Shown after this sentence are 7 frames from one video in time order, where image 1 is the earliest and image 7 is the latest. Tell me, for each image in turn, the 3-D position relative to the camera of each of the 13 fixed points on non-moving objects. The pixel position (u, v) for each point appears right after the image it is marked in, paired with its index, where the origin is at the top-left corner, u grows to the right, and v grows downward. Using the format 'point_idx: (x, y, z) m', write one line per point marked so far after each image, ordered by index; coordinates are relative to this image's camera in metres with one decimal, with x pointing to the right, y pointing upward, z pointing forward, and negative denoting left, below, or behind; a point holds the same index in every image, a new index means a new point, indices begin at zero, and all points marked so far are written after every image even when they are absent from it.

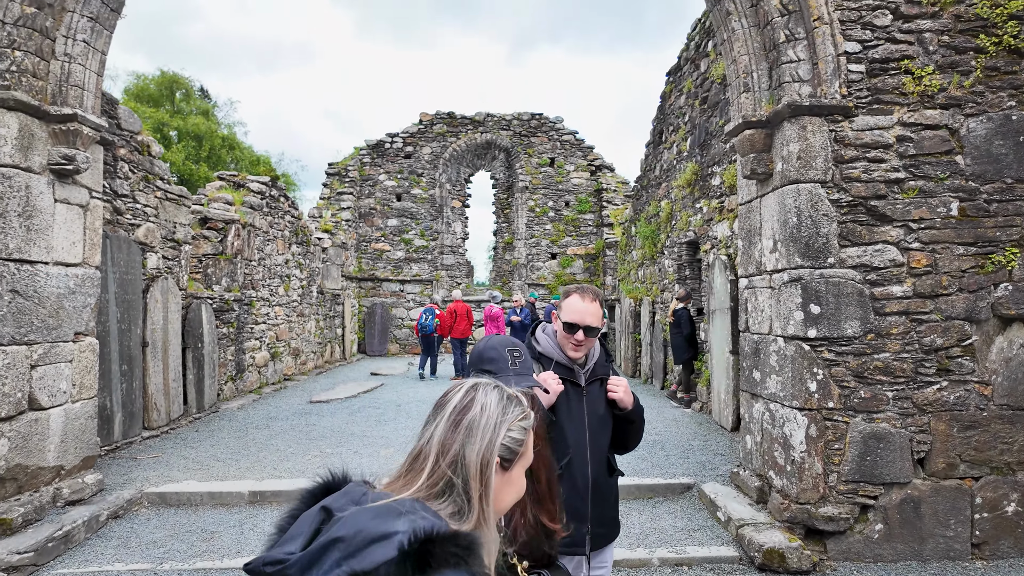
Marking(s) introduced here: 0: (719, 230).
0: (+2.0, +0.6, +5.7) m
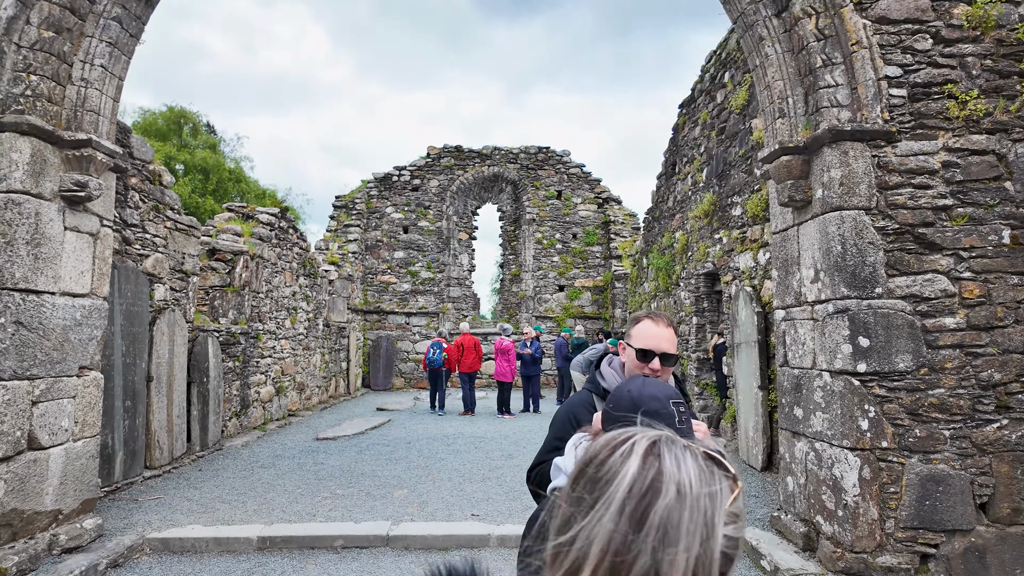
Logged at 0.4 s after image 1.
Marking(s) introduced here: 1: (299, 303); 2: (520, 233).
0: (+2.2, +0.2, +5.6) m
1: (-3.3, -0.2, +9.0) m
2: (+0.2, +1.3, +13.3) m
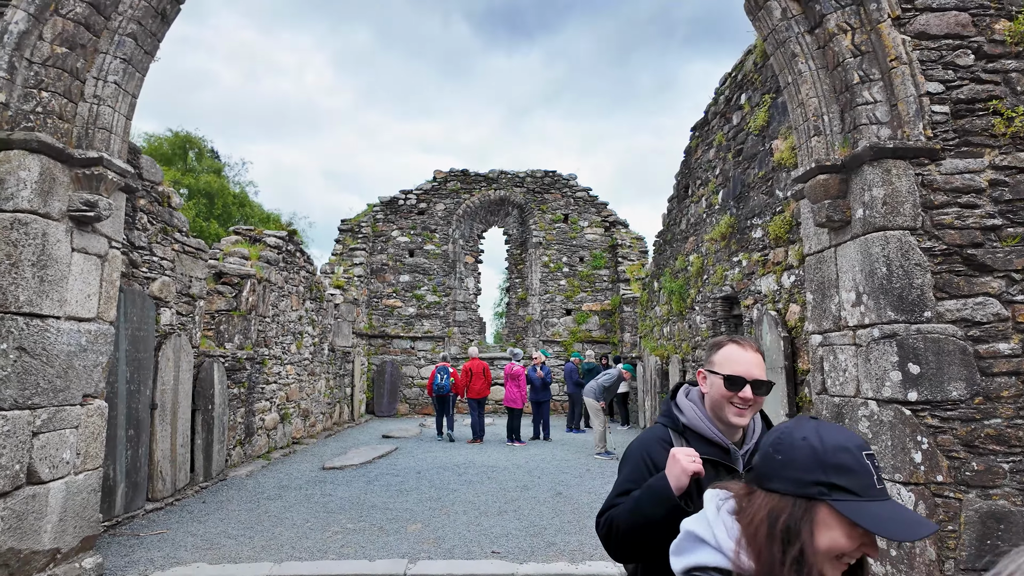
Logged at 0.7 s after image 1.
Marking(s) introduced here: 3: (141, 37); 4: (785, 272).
0: (+2.3, 0.0, +5.4) m
1: (-3.1, -0.6, +8.9) m
2: (+0.3, +0.7, +13.2) m
3: (-2.1, +1.5, +3.4) m
4: (+2.4, +0.1, +5.0) m
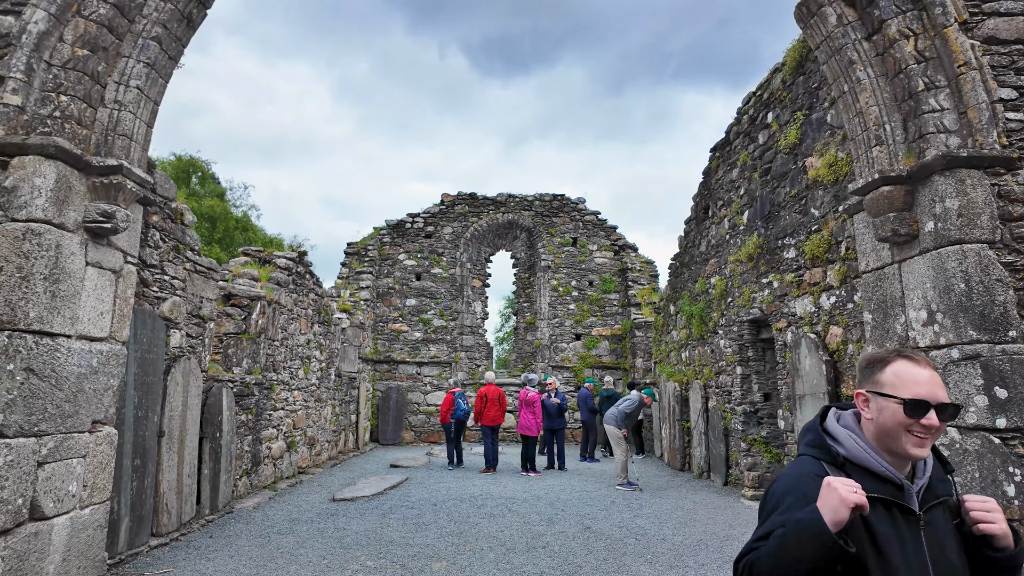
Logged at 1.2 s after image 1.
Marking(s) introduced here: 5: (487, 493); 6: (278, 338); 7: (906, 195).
0: (+2.6, -0.2, +5.2) m
1: (-2.9, -0.9, +8.6) m
2: (+0.5, +0.2, +13.0) m
3: (-1.9, +1.4, +3.2) m
4: (+2.6, 0.0, +4.8) m
5: (-0.3, -2.4, +6.7) m
6: (-2.9, -0.6, +7.2) m
7: (+2.0, +0.5, +3.0) m
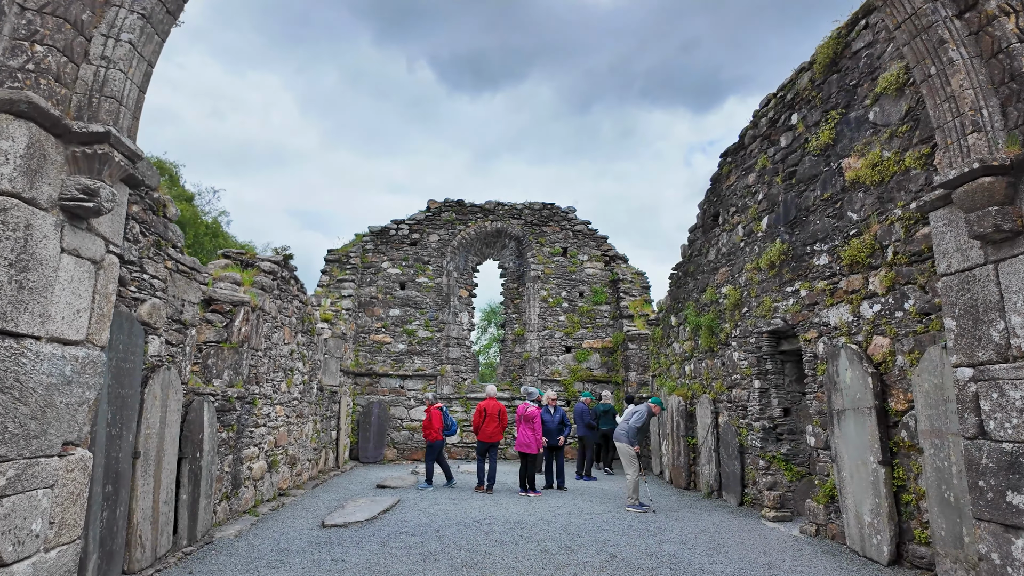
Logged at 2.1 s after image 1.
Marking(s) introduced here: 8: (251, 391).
0: (+2.7, -0.2, +4.9) m
1: (-3.0, -1.0, +8.0) m
2: (+0.3, -0.1, +12.6) m
3: (-1.6, +1.4, +2.7) m
4: (+2.8, -0.1, +4.5) m
5: (-0.2, -2.4, +6.2) m
6: (-2.8, -0.7, +6.6) m
7: (+2.3, +0.5, +2.7) m
8: (-2.8, -1.1, +6.3) m
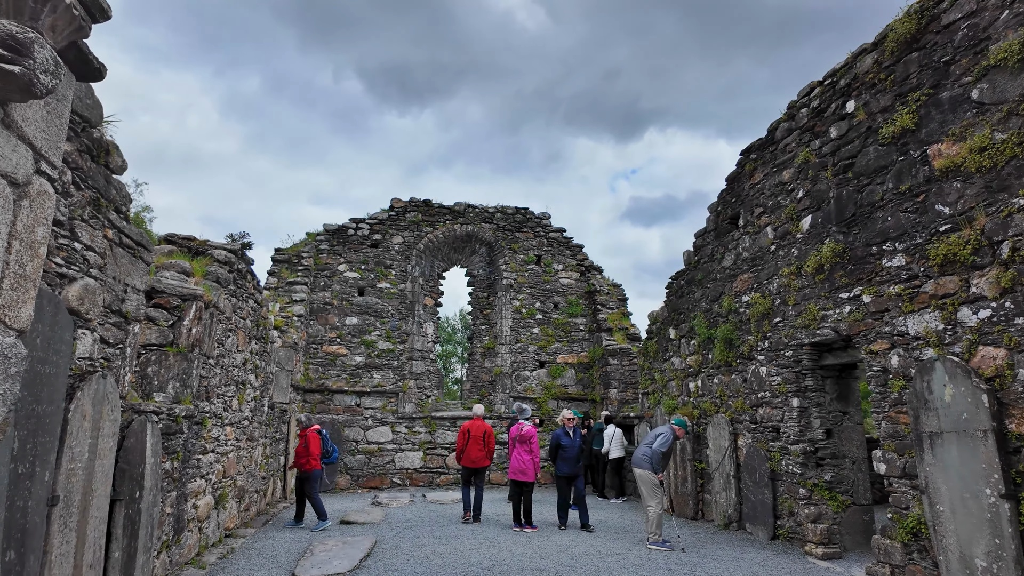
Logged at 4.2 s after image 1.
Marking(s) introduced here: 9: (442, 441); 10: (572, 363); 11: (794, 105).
0: (+3.0, -0.3, +4.3) m
1: (-3.0, -1.0, +6.7) m
2: (-0.3, -0.2, +11.7) m
3: (-1.0, +1.5, +1.7) m
4: (+3.1, -0.1, +4.0) m
5: (-0.1, -2.4, +5.2) m
6: (-2.7, -0.6, +5.3) m
7: (+2.9, +0.5, +2.1) m
8: (-2.7, -1.0, +5.0) m
9: (-1.2, -2.7, +10.3) m
10: (+1.2, -1.5, +11.4) m
11: (+2.9, +1.9, +5.9) m
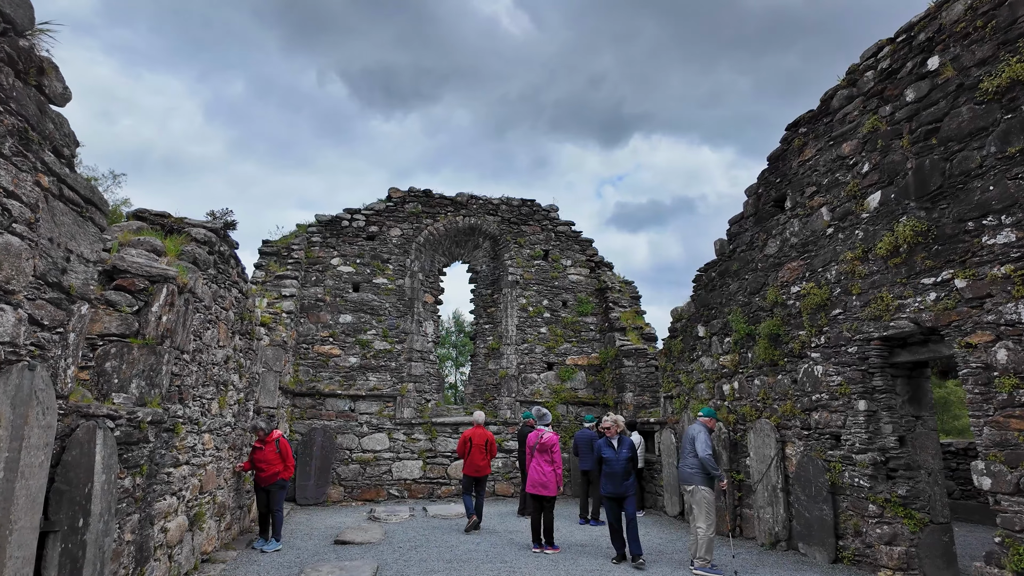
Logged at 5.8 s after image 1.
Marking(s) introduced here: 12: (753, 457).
0: (+3.2, -0.1, +3.6) m
1: (-2.8, -0.9, +5.9) m
2: (-0.2, -0.2, +10.9) m
3: (-0.7, +1.7, +0.9) m
4: (+3.3, 0.0, +3.3) m
5: (+0.1, -2.3, +4.4) m
6: (-2.5, -0.5, +4.5) m
7: (+3.1, +0.7, +1.4) m
8: (-2.4, -0.9, +4.2) m
9: (-1.1, -2.6, +9.5) m
10: (+1.3, -1.4, +10.7) m
11: (+3.1, +2.0, +5.2) m
12: (+2.5, -1.8, +6.1) m
